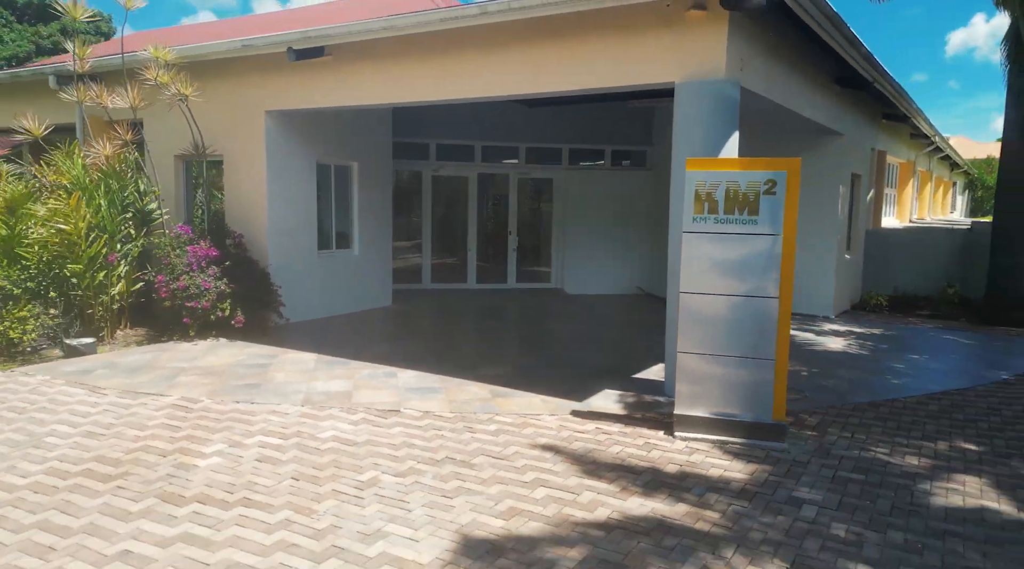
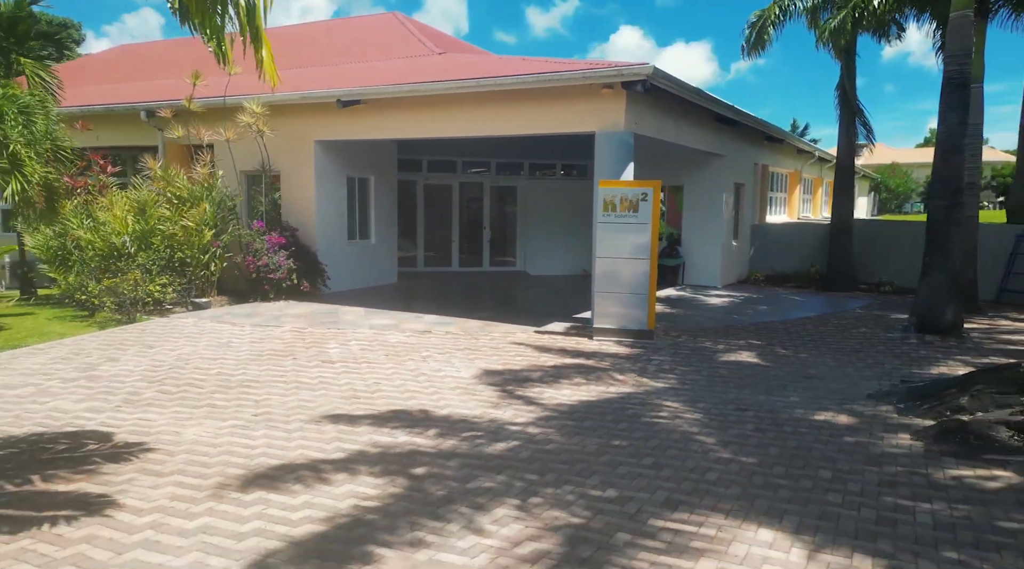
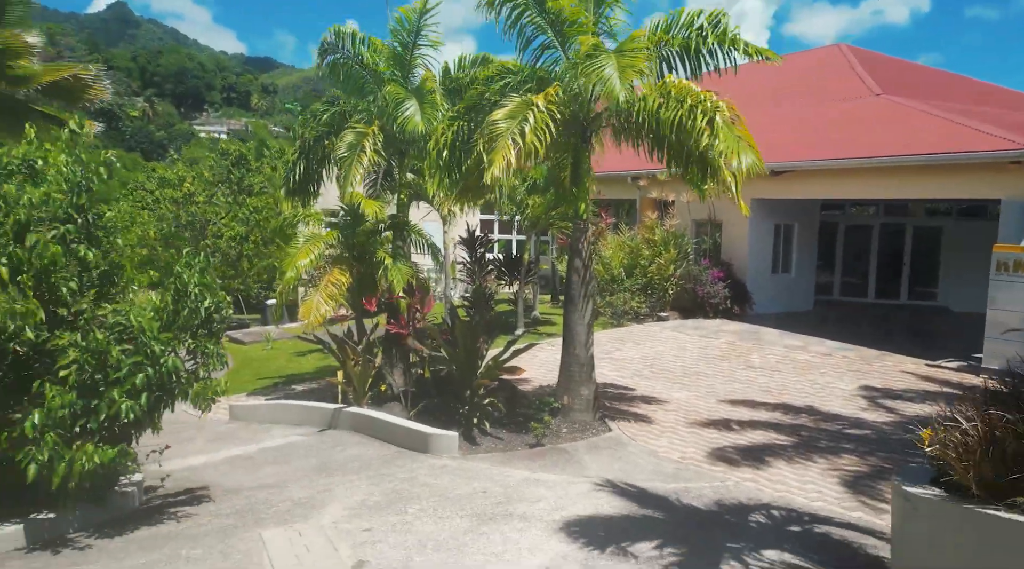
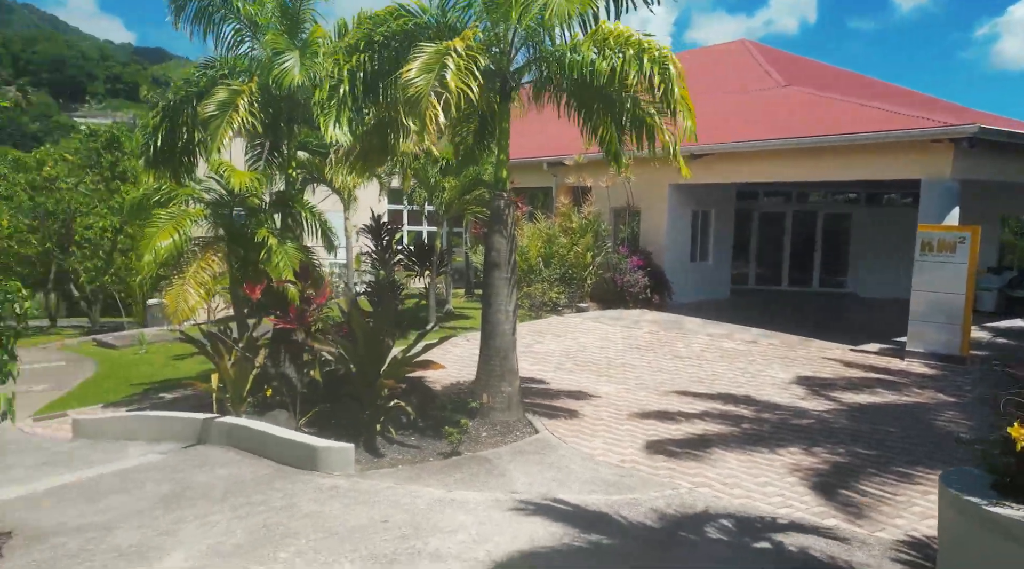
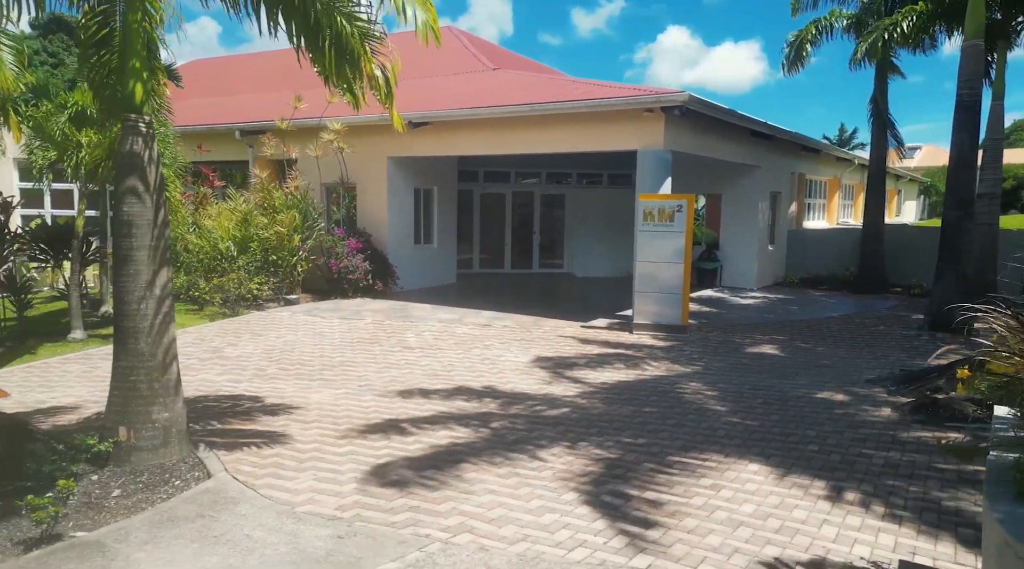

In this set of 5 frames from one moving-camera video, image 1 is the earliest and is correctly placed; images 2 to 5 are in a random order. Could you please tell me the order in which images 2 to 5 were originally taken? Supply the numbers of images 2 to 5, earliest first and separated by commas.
2, 5, 4, 3
